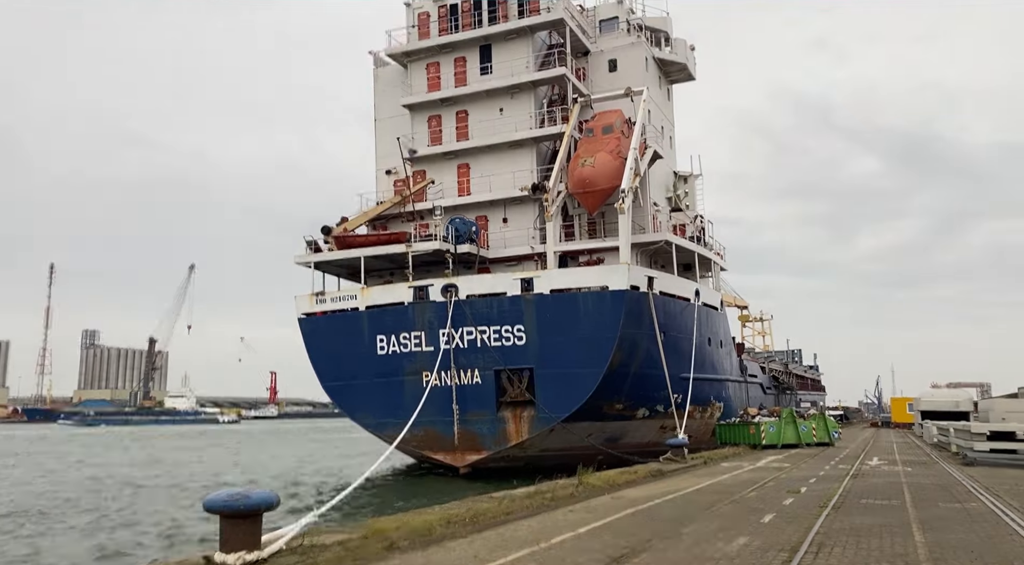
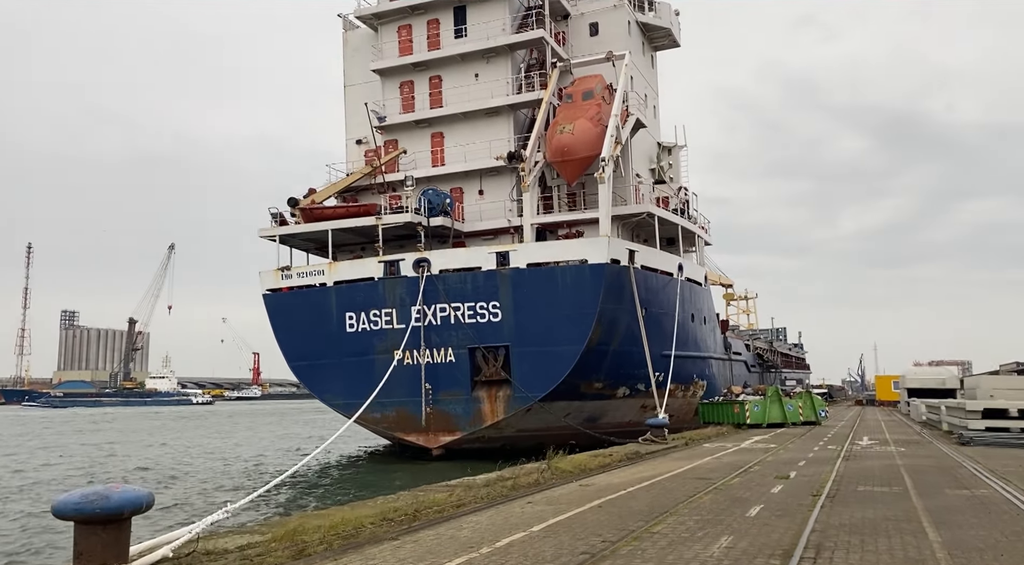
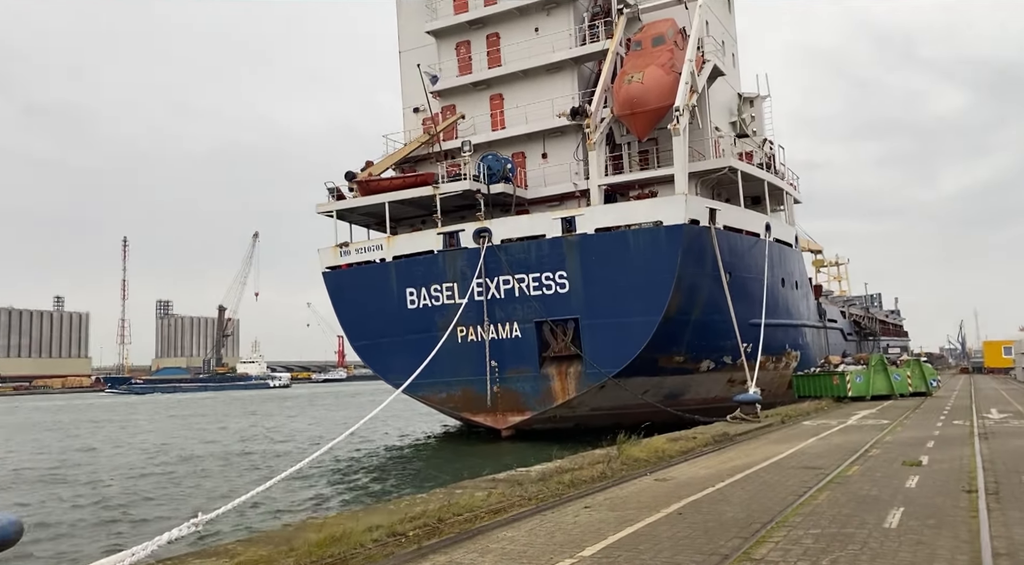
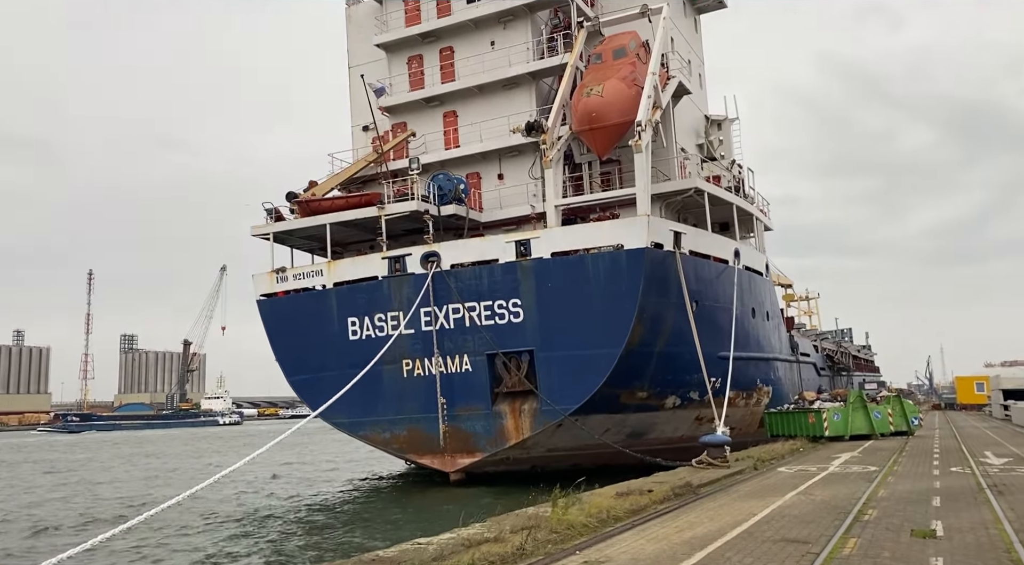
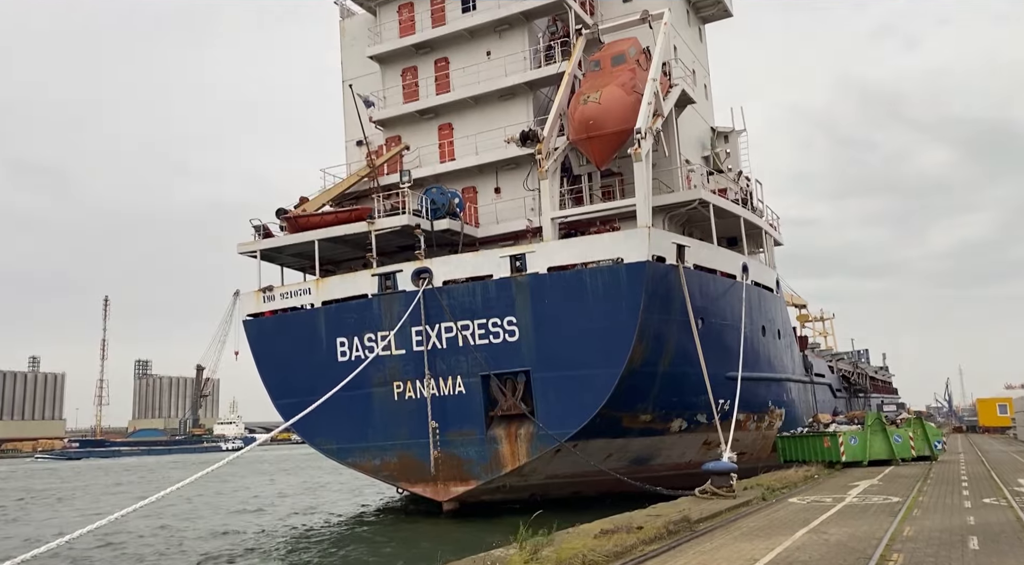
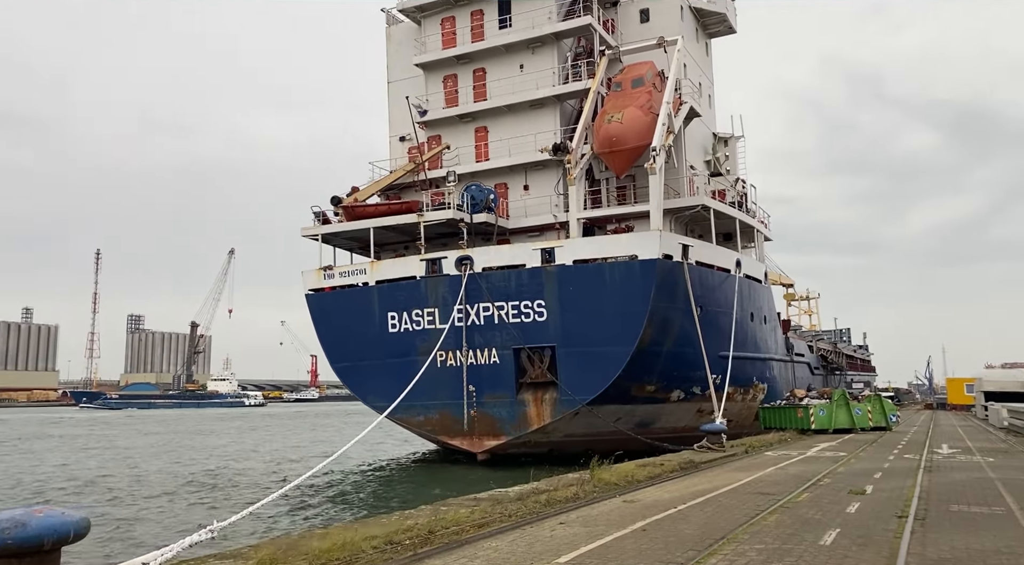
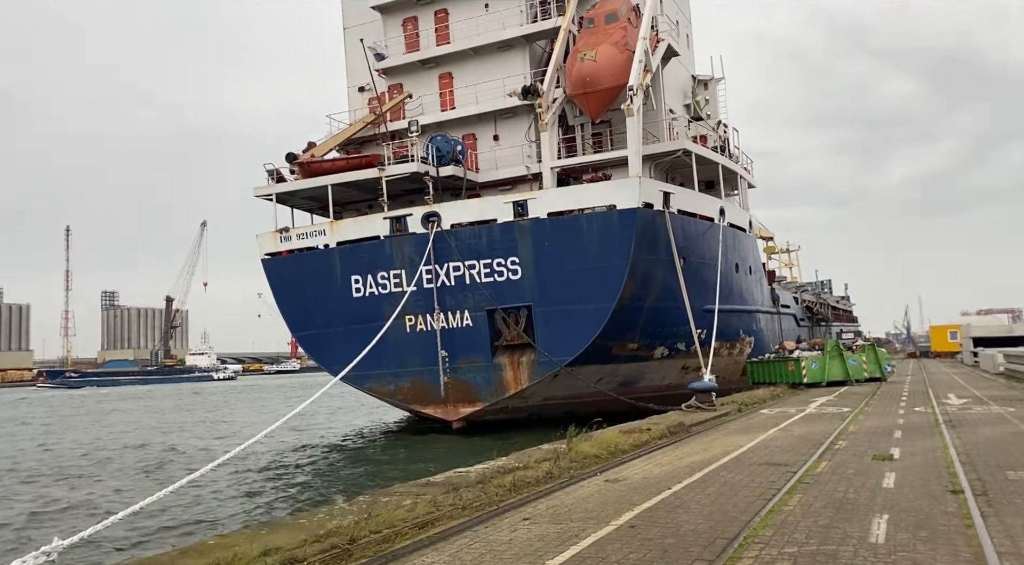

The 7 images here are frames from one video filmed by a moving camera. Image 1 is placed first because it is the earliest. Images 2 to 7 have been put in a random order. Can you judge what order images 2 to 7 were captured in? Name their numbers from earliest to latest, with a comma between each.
2, 6, 3, 7, 4, 5
